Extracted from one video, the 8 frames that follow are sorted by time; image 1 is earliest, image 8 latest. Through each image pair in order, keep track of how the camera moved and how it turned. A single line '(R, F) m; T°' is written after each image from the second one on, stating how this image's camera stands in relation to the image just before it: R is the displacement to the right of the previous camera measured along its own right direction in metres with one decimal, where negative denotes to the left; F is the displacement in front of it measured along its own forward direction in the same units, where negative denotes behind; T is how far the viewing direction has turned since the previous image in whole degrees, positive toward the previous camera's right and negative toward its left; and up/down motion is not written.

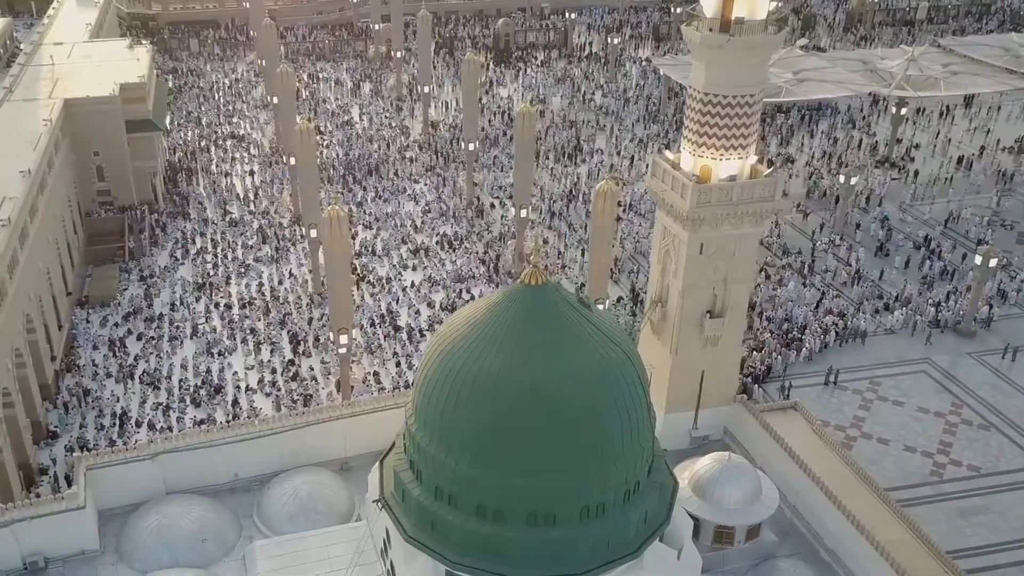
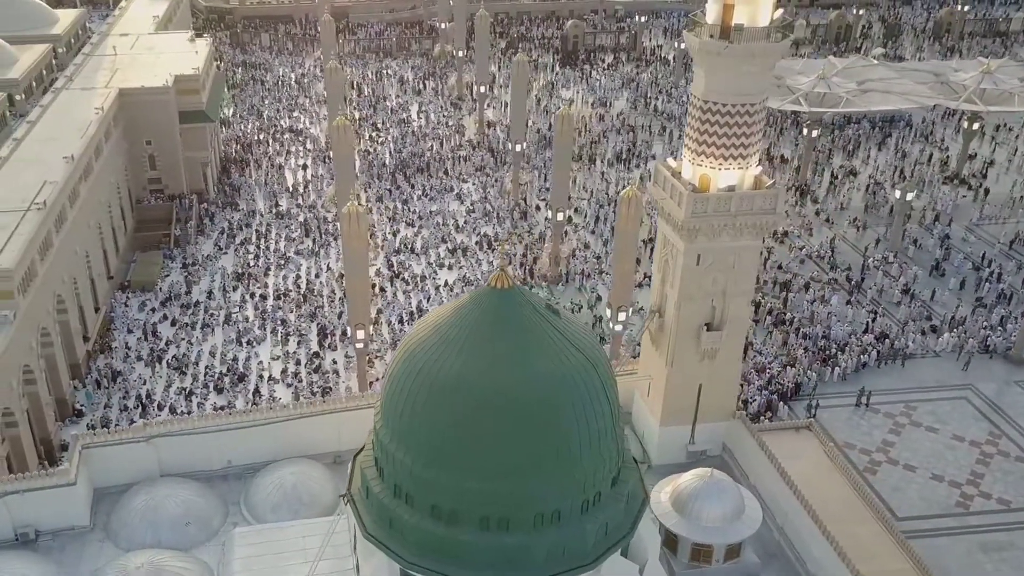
(+1.6, +0.2) m; -5°
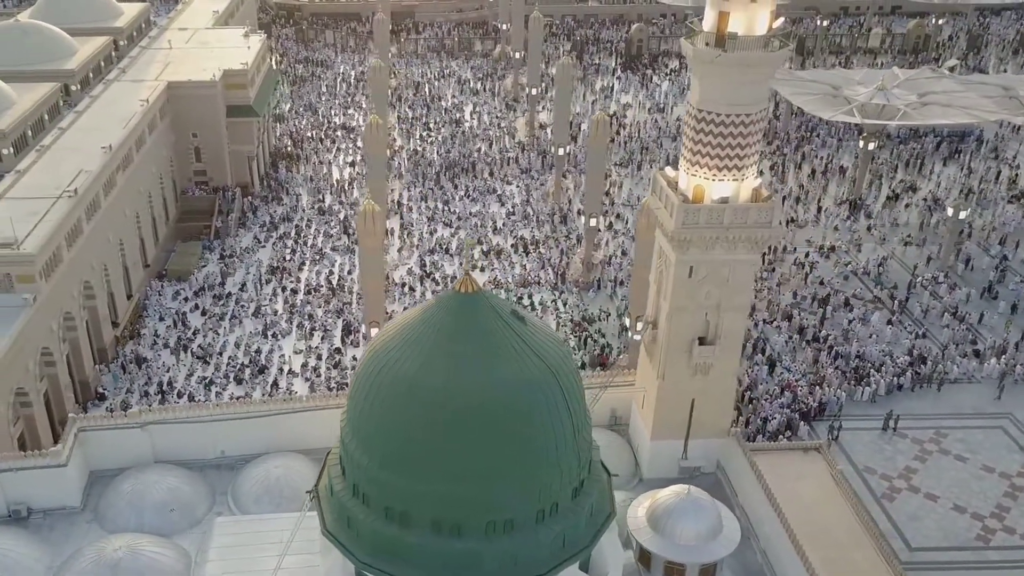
(+1.5, +0.2) m; -5°
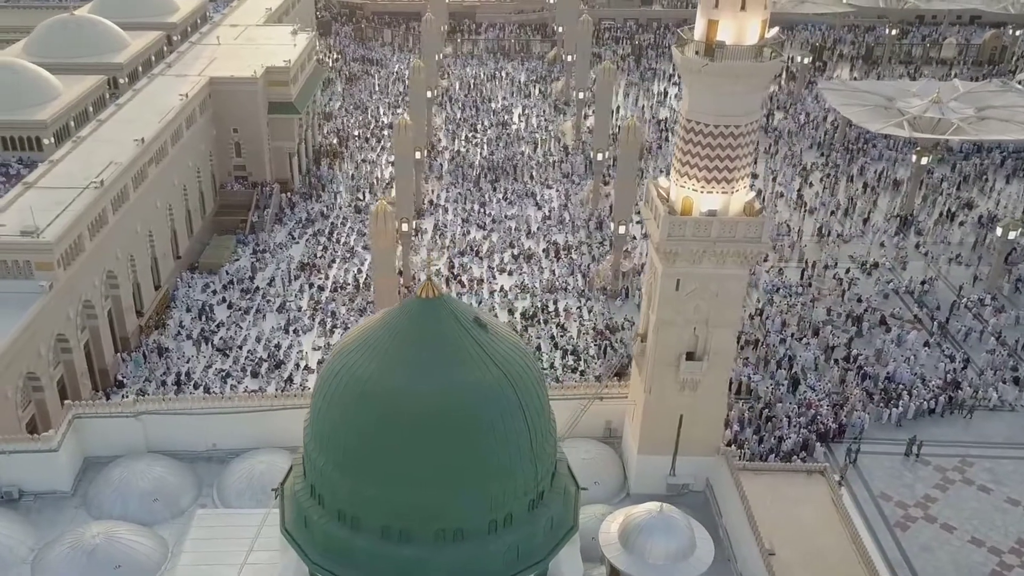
(+1.5, +0.2) m; -4°
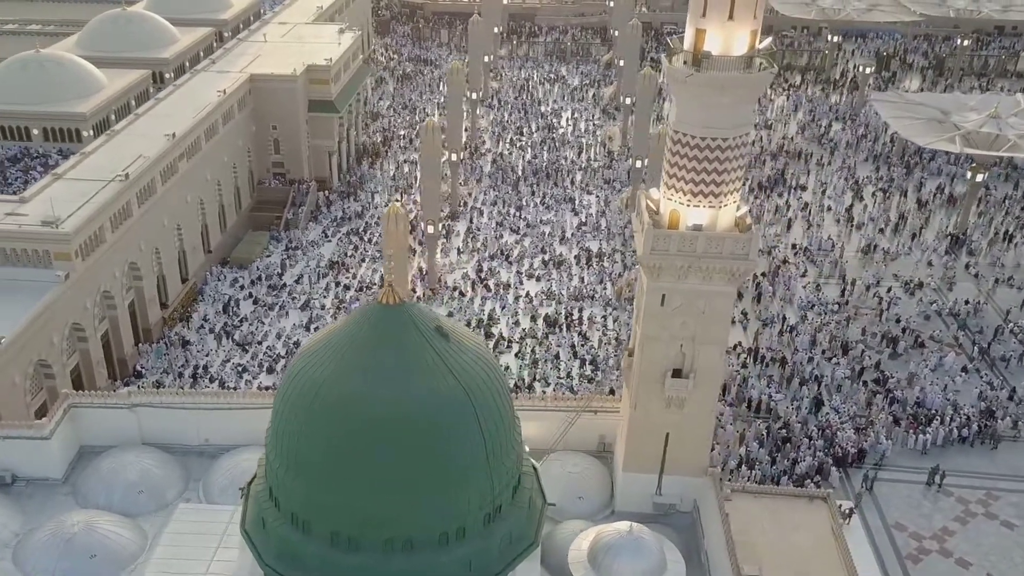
(+1.4, +0.3) m; -4°
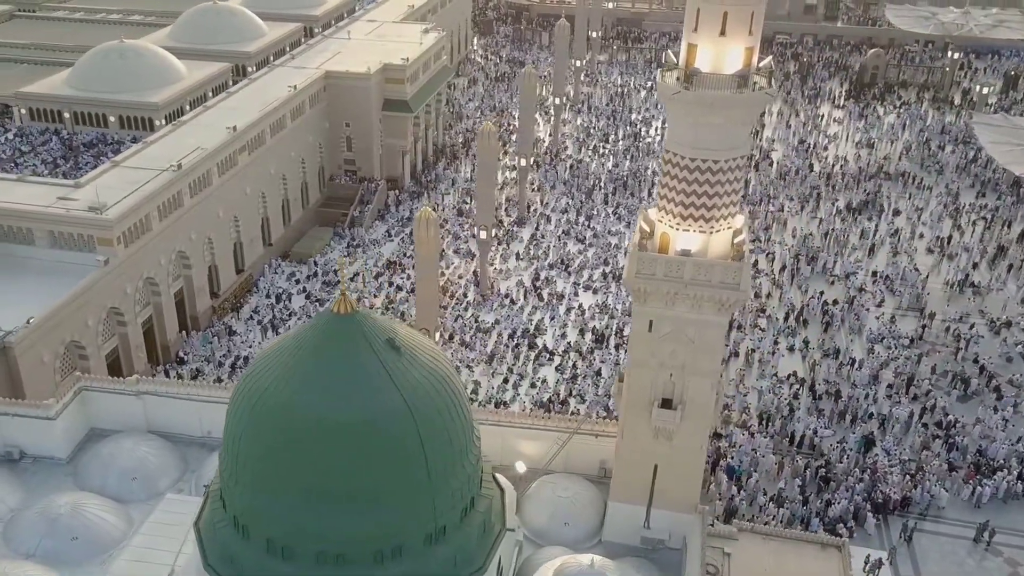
(+2.1, +0.6) m; -7°
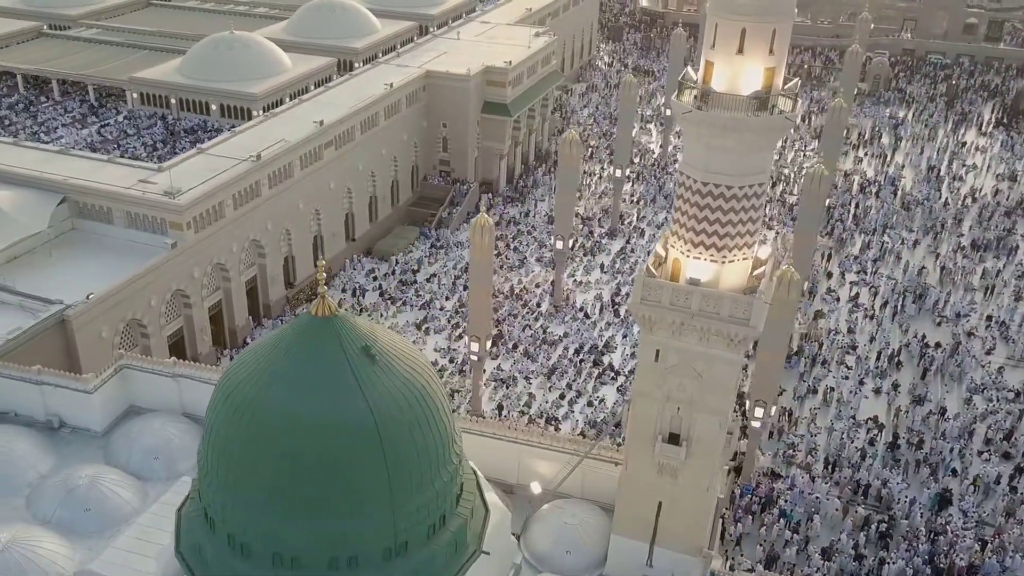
(+2.0, +0.6) m; -8°
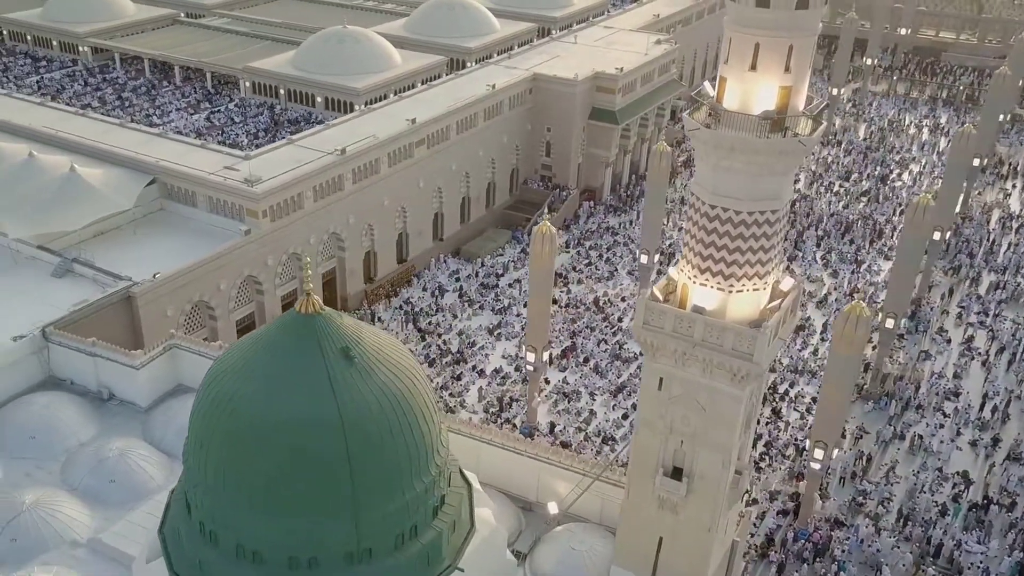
(+2.0, +0.7) m; -9°
